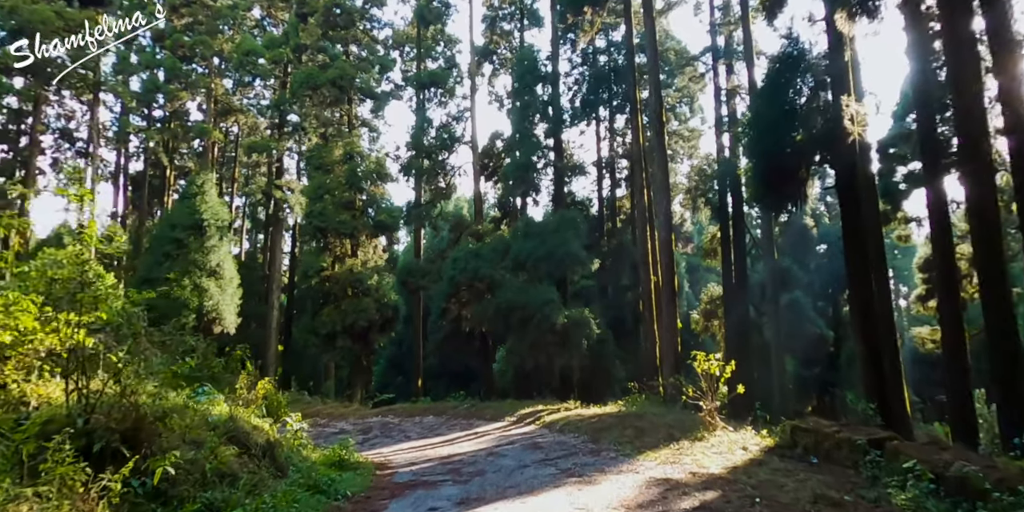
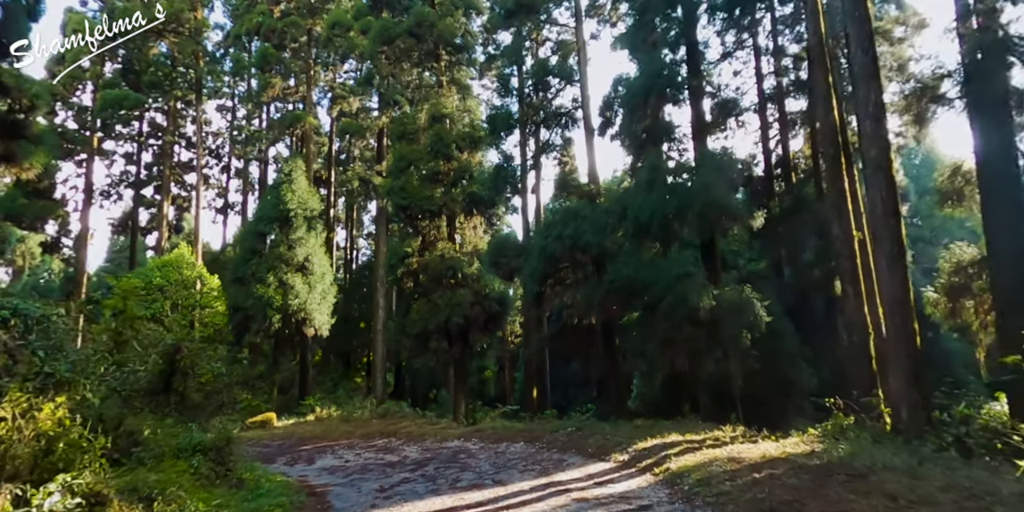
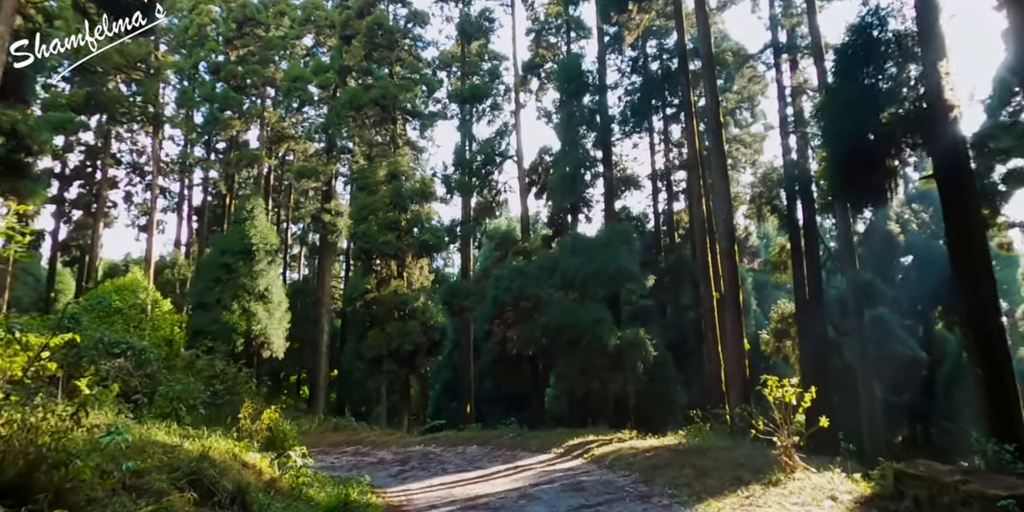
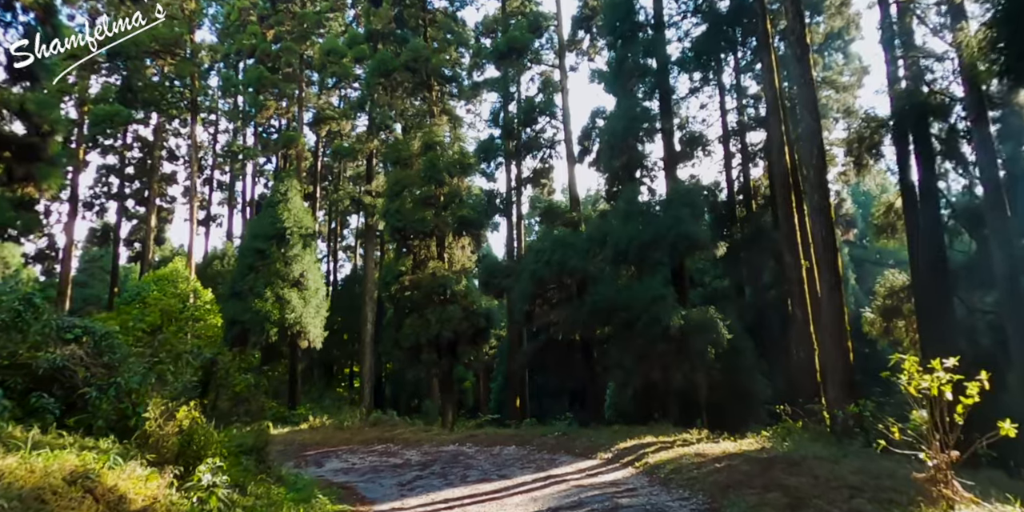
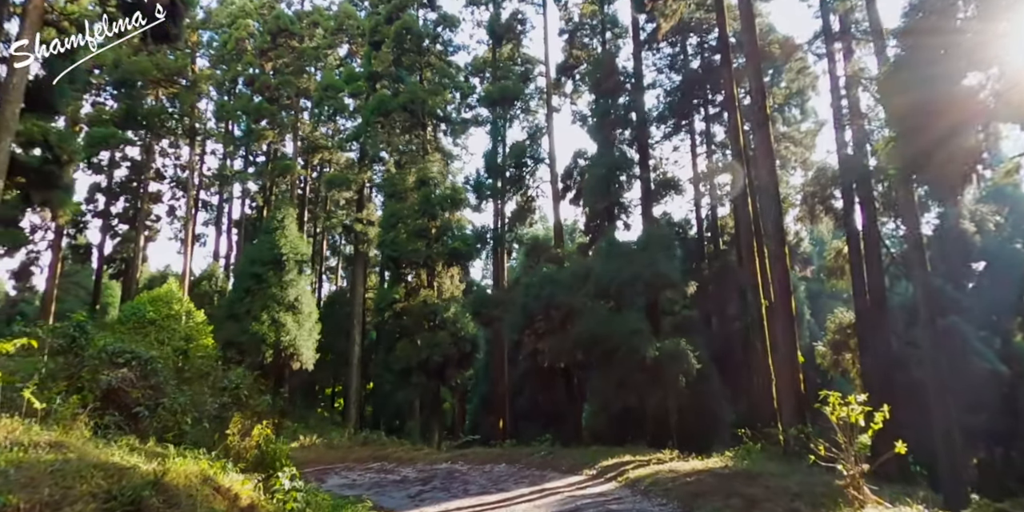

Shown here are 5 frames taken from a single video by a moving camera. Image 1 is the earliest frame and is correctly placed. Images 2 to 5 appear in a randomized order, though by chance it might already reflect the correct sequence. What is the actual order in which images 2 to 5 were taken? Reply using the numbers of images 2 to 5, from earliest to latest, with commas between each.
3, 5, 4, 2
